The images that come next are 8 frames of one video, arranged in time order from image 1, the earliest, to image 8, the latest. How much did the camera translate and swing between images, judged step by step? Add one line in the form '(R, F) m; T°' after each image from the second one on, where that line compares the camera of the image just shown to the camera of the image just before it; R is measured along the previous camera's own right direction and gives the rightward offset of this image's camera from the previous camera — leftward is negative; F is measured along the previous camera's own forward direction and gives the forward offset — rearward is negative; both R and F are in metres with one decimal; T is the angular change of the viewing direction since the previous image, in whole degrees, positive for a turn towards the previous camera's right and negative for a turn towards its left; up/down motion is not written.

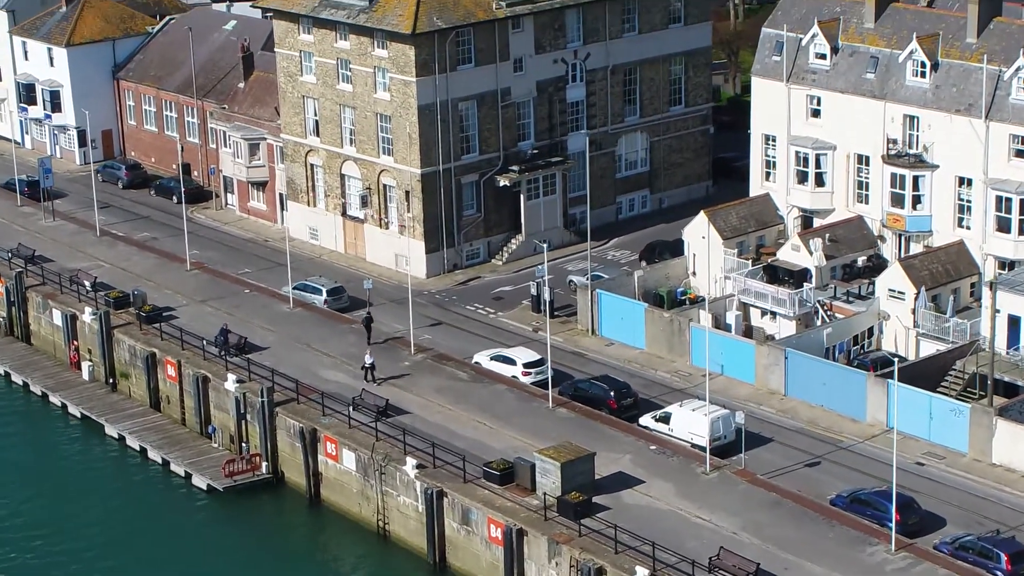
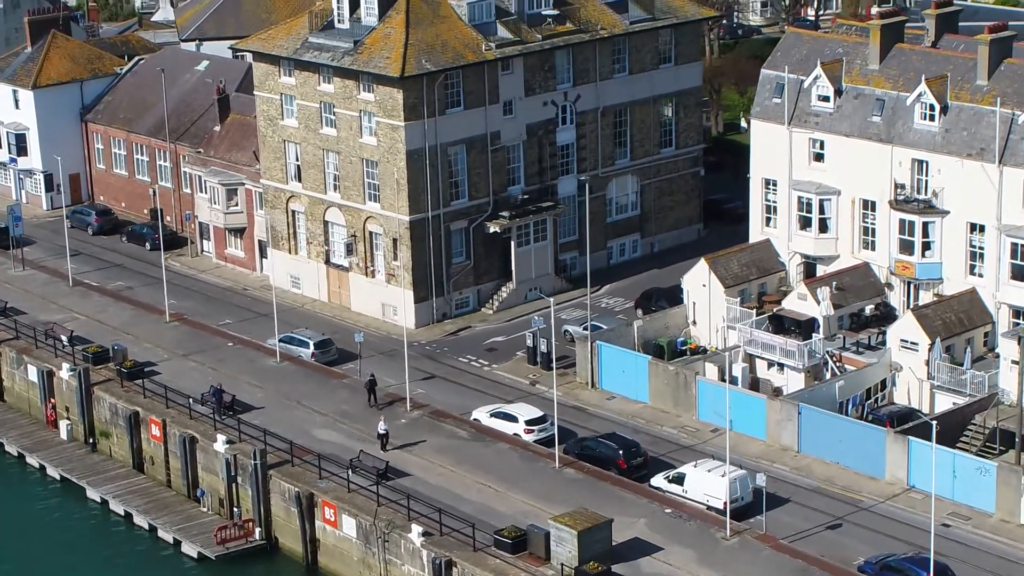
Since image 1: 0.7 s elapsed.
(-1.7, +2.4) m; +2°
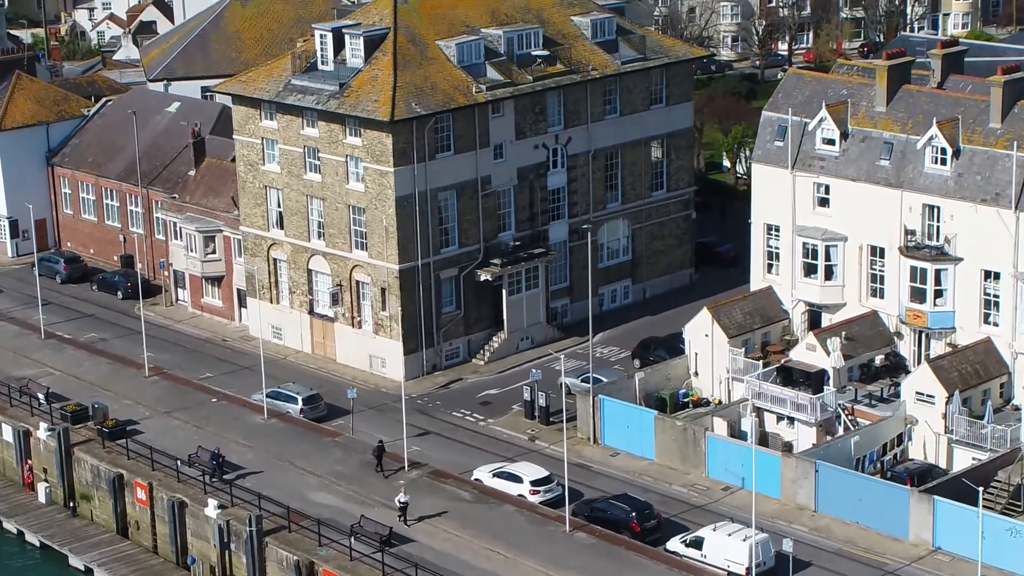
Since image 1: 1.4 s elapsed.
(-1.8, +2.5) m; +2°
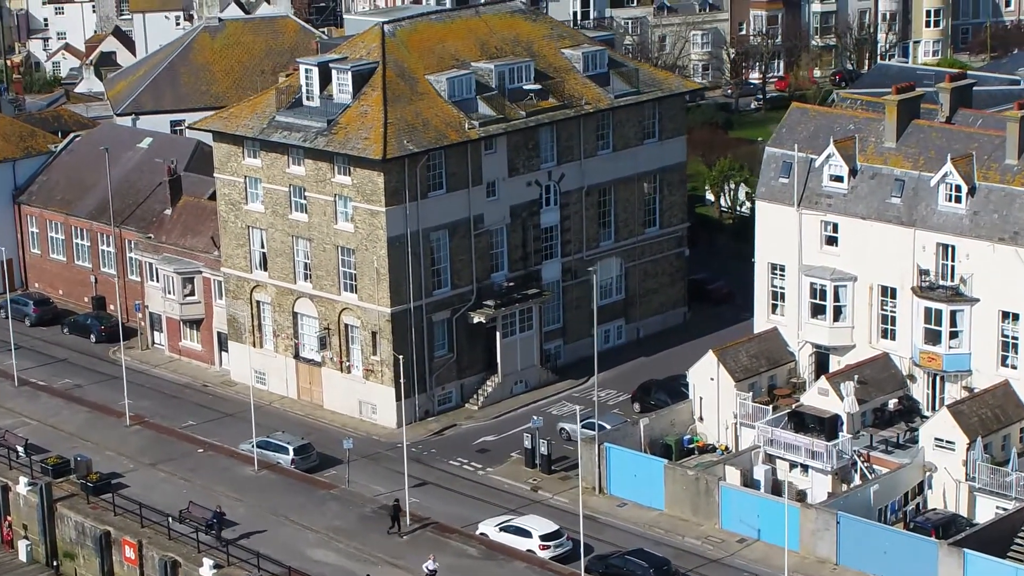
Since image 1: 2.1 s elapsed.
(-1.9, +2.4) m; +2°
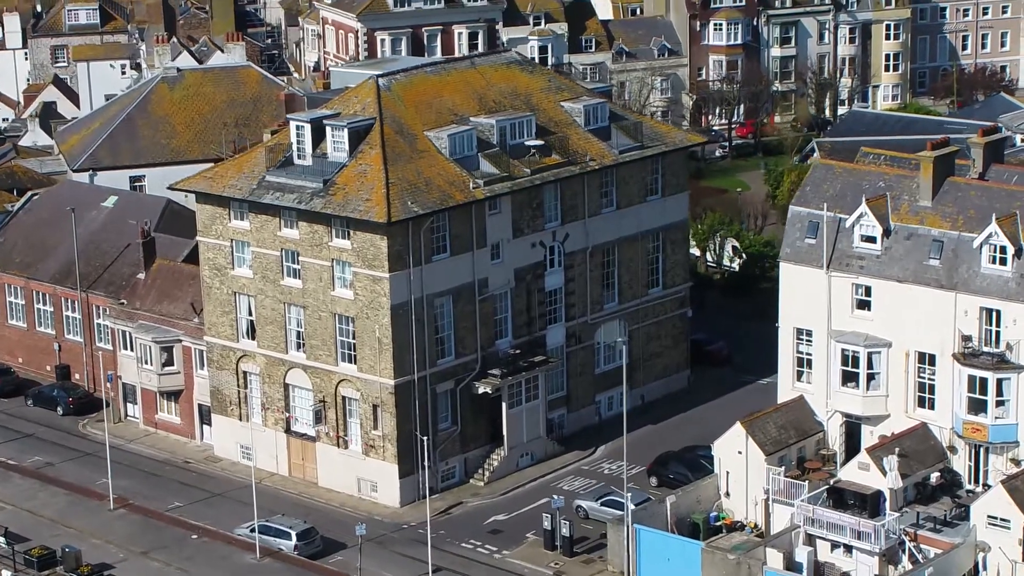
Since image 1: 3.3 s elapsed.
(-3.4, +3.9) m; +3°
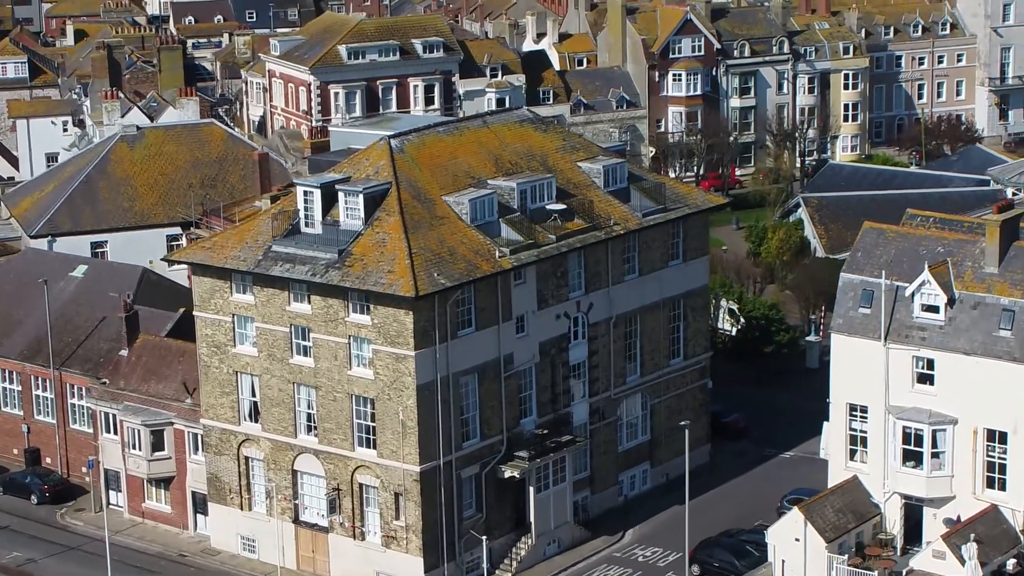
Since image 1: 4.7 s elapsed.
(-4.2, +4.6) m; +3°
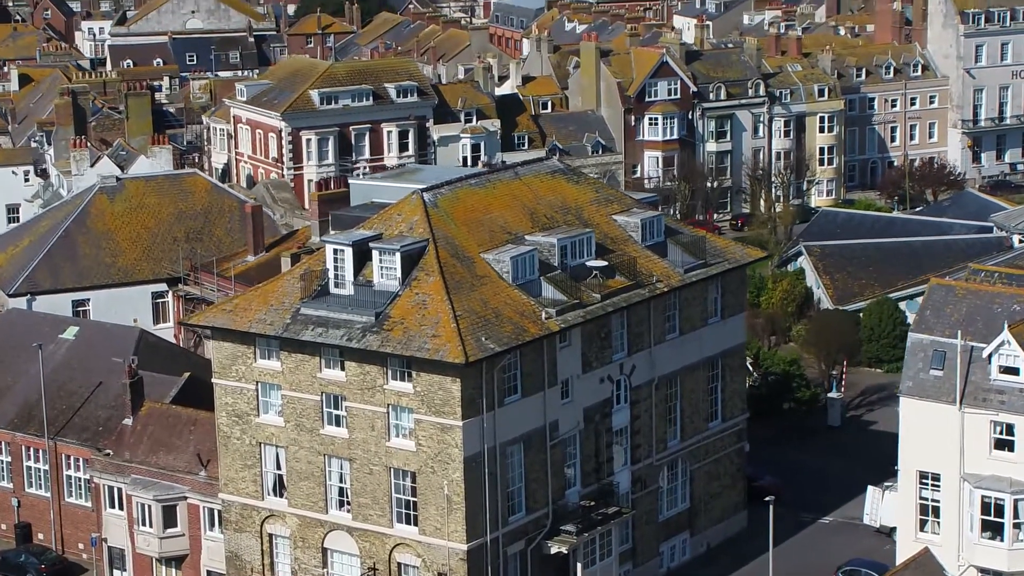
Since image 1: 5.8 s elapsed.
(-3.8, +3.8) m; +3°
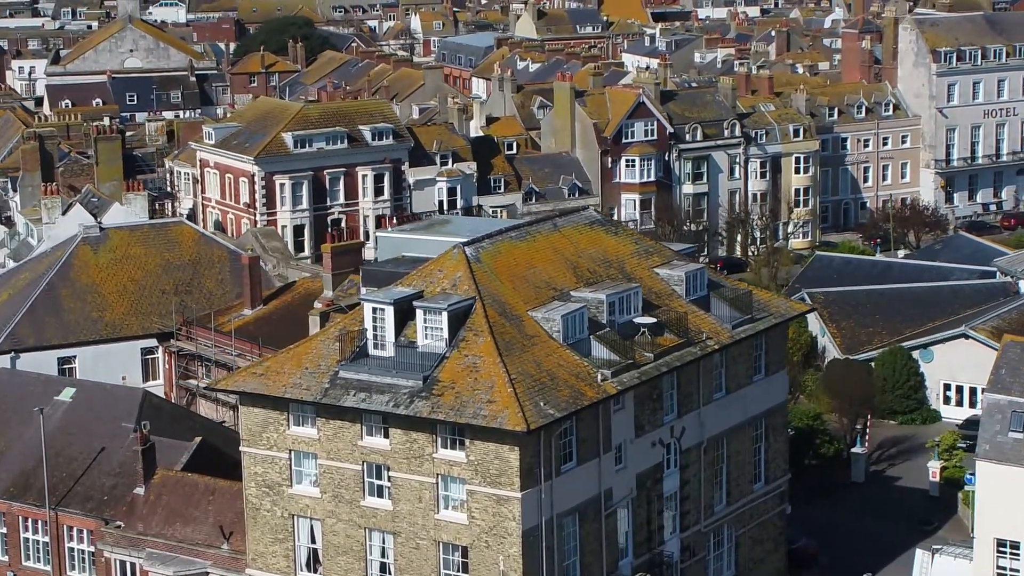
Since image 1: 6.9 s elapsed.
(-3.7, +3.4) m; +3°
